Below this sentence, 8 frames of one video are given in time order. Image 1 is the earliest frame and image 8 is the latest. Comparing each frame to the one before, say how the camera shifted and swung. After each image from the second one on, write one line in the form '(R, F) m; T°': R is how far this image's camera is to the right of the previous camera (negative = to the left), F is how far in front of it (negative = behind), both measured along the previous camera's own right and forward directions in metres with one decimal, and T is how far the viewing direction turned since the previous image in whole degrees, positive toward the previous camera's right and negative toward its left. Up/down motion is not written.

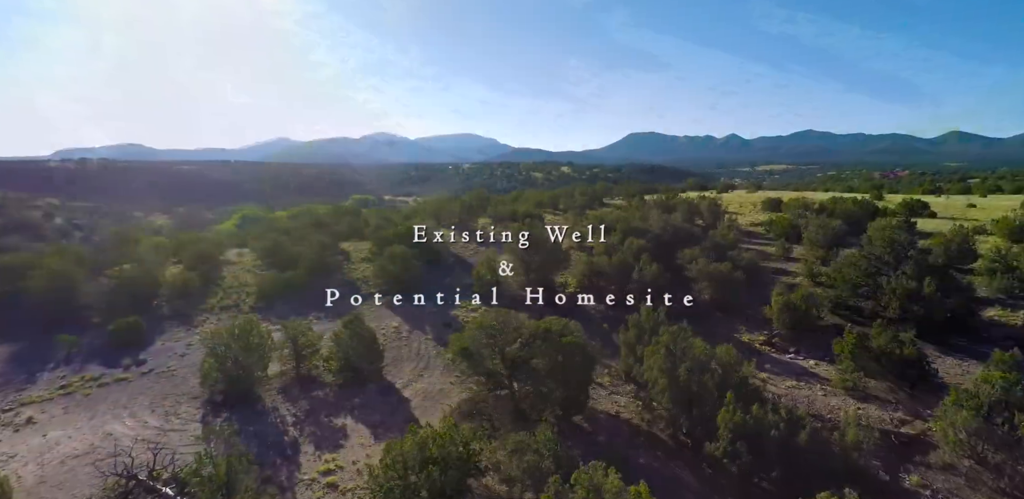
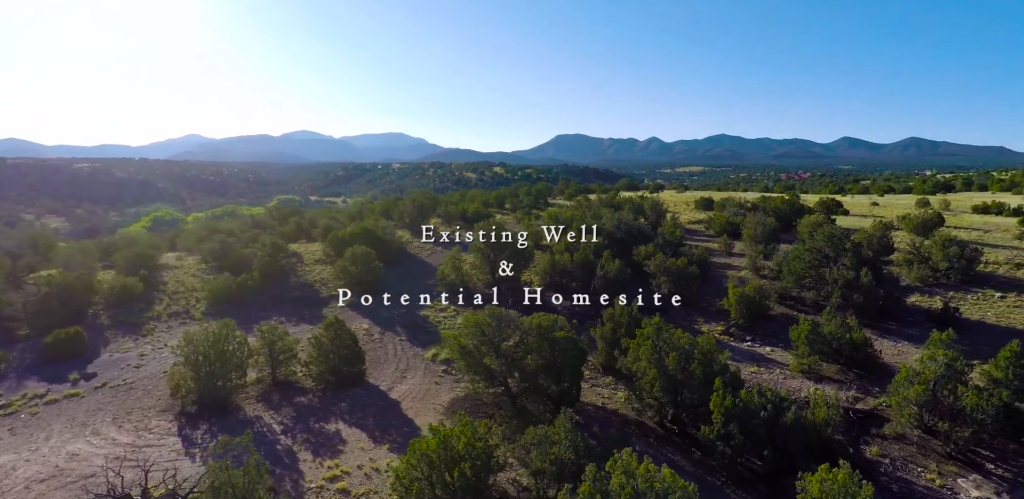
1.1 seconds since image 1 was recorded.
(-2.2, -0.1) m; +8°
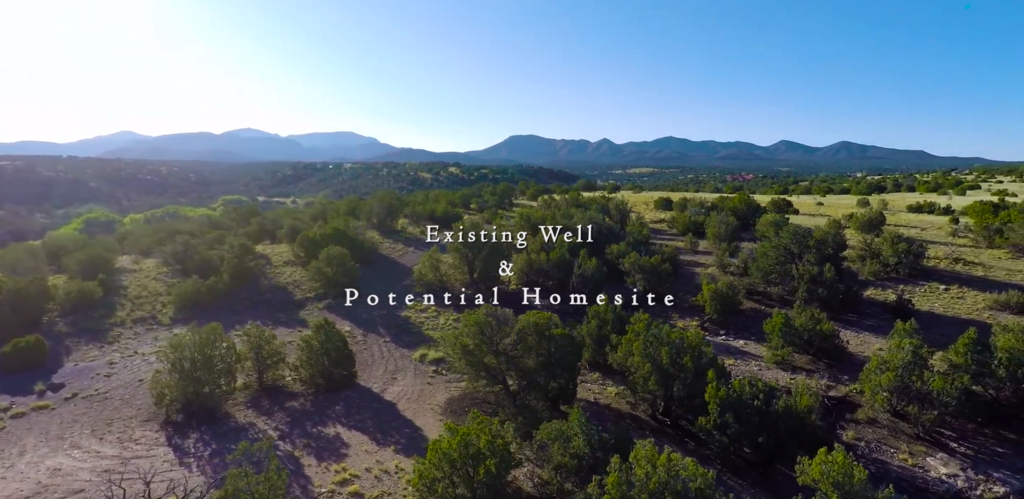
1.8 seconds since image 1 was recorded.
(-1.6, -0.1) m; +5°
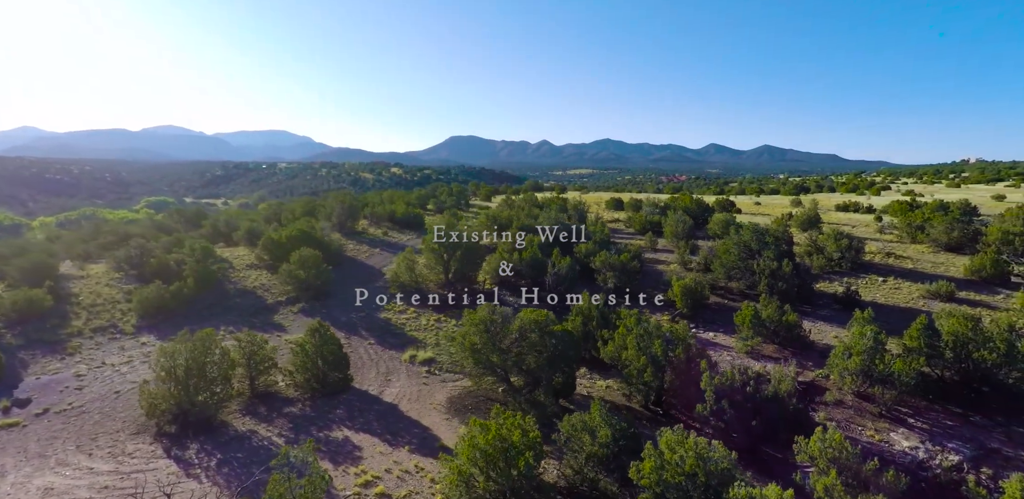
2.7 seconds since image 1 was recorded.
(-2.2, -0.2) m; +6°
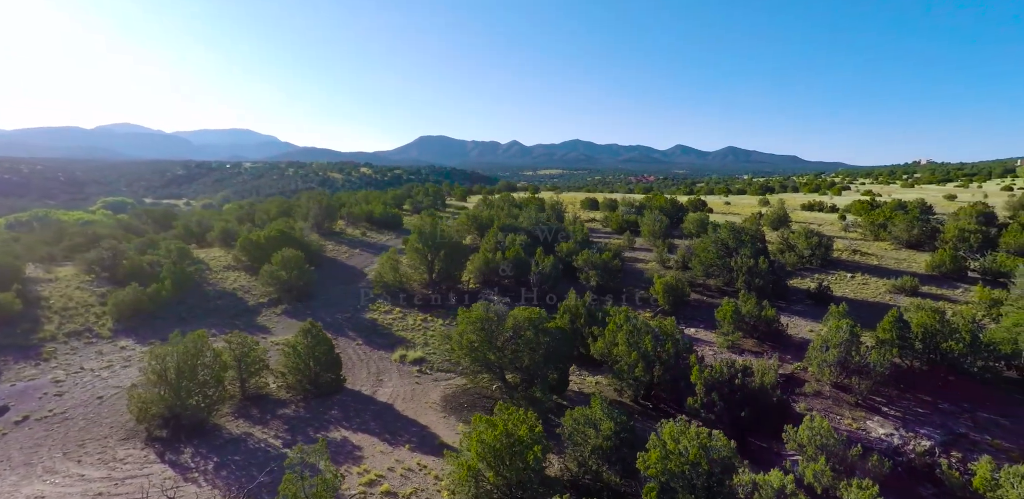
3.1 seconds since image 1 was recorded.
(-0.9, -0.2) m; +3°
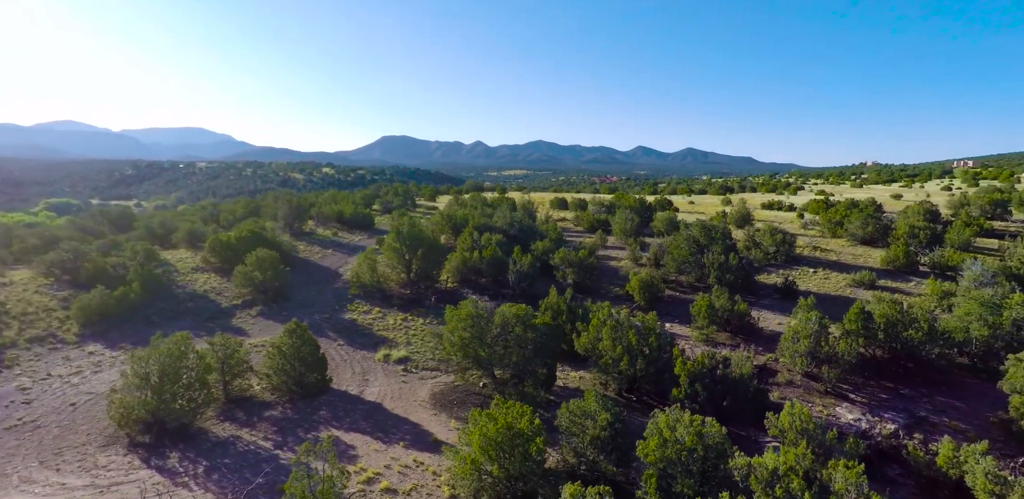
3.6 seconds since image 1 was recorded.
(-0.9, -0.2) m; +4°
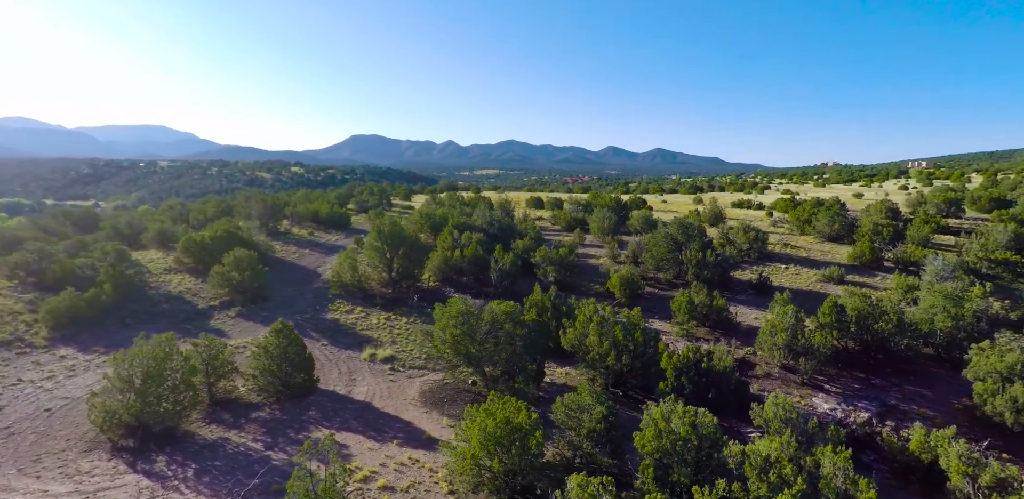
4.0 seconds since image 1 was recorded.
(-0.6, -0.1) m; +3°
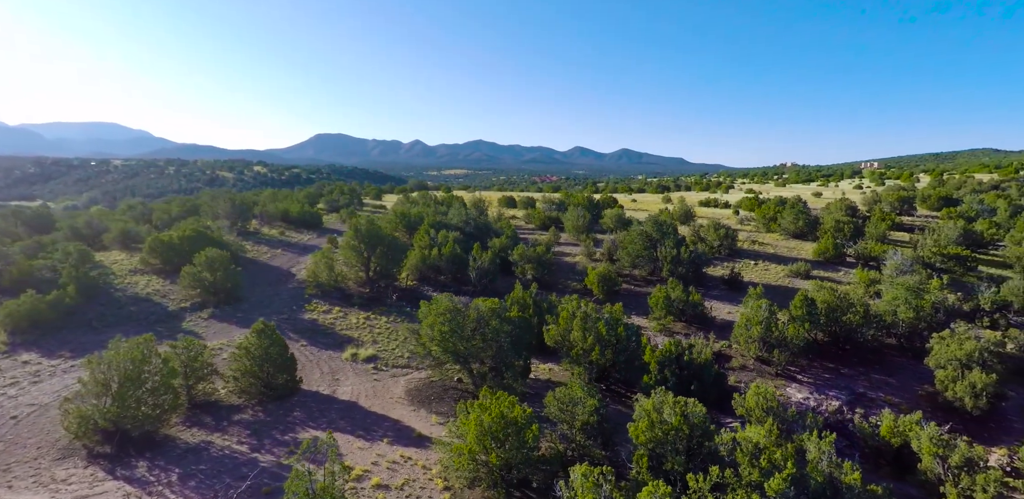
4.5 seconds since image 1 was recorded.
(-0.7, 0.0) m; +3°
